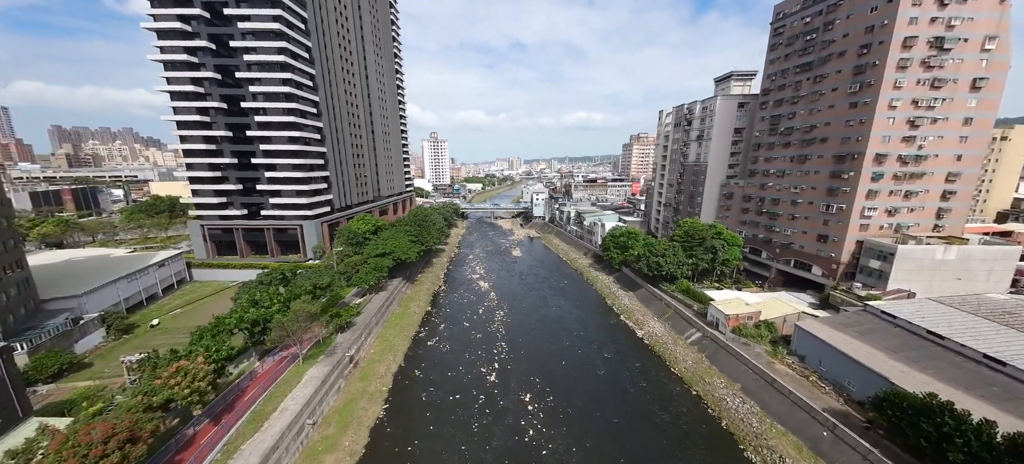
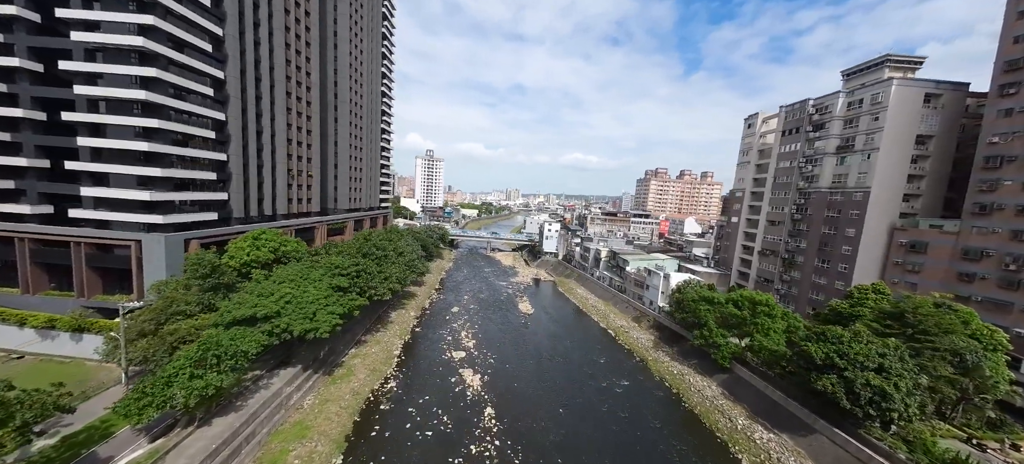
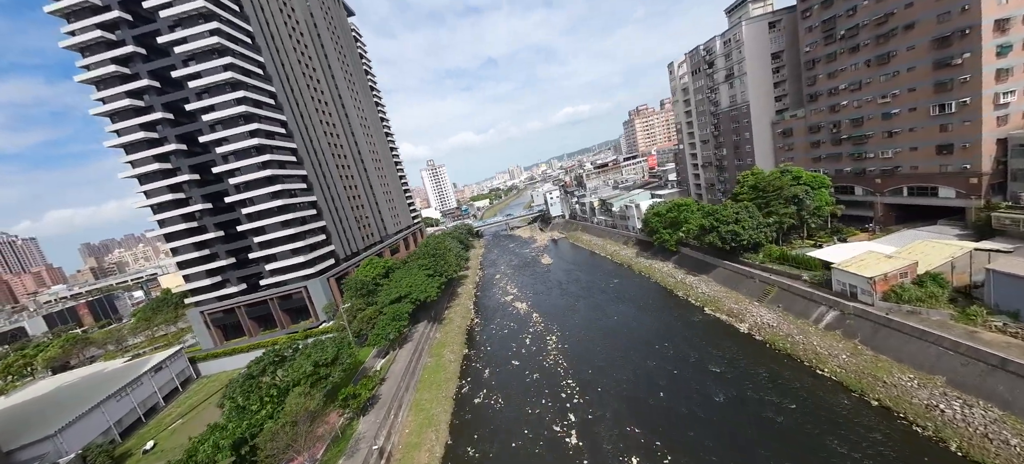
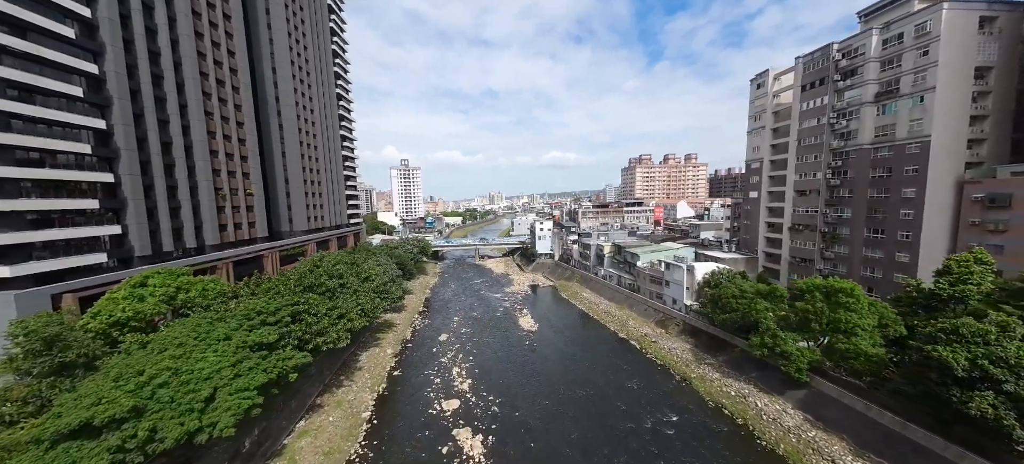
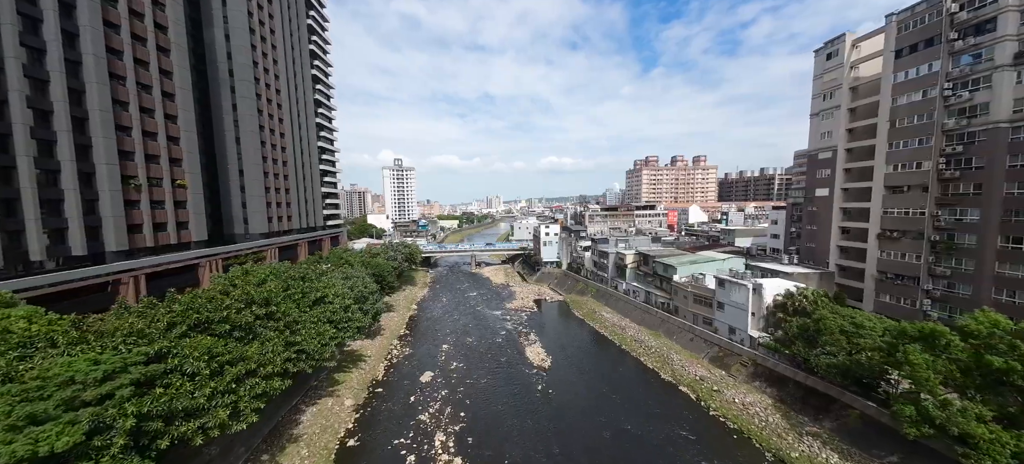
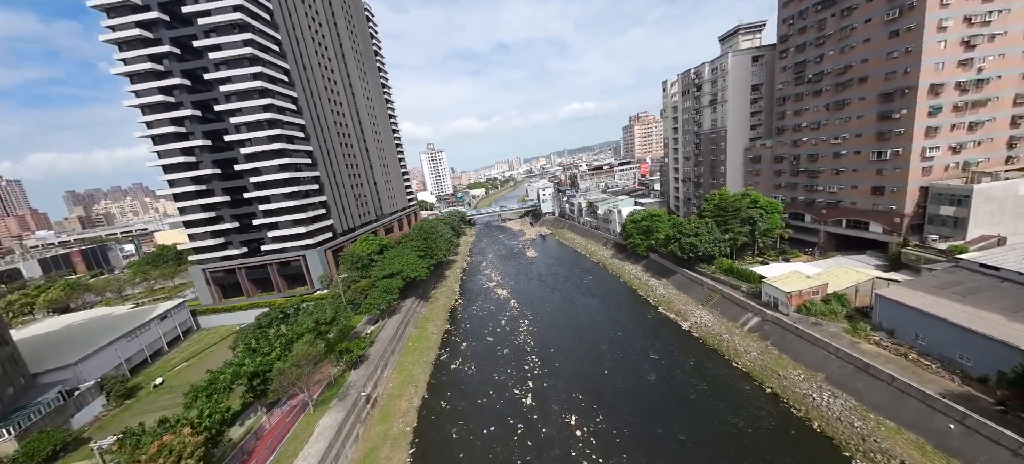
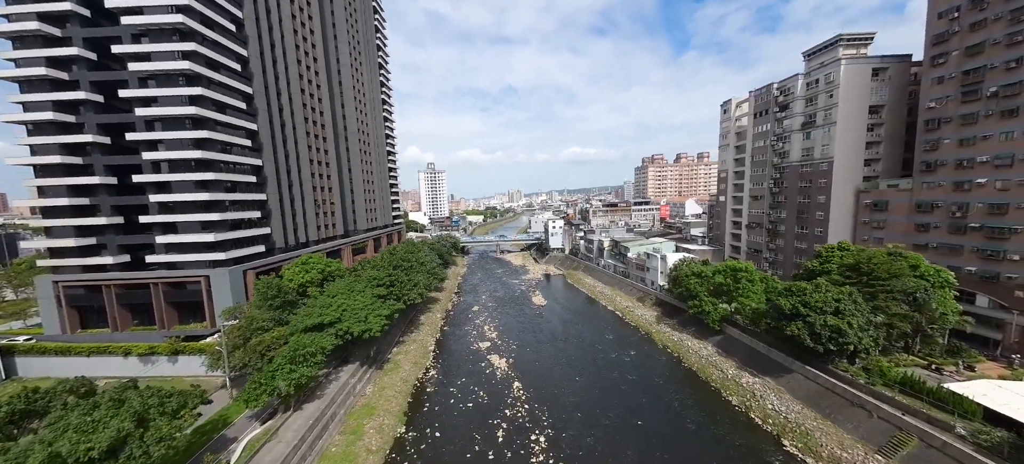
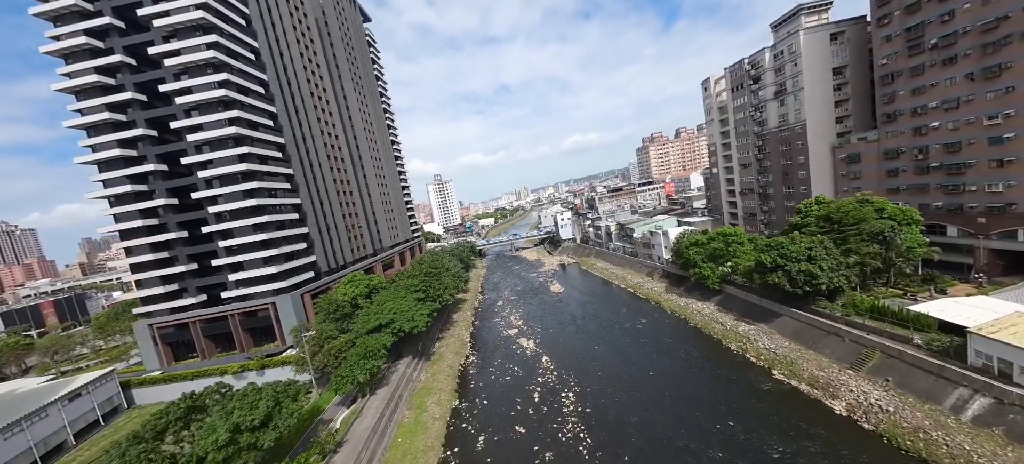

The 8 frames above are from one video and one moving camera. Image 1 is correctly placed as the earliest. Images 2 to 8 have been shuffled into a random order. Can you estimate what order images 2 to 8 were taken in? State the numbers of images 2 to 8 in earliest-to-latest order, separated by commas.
6, 3, 8, 7, 2, 4, 5
